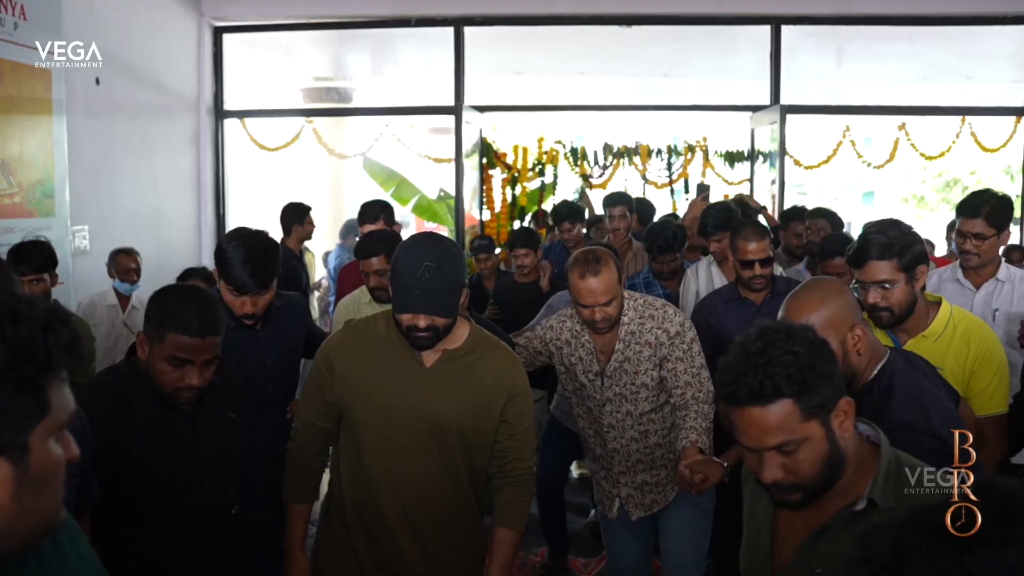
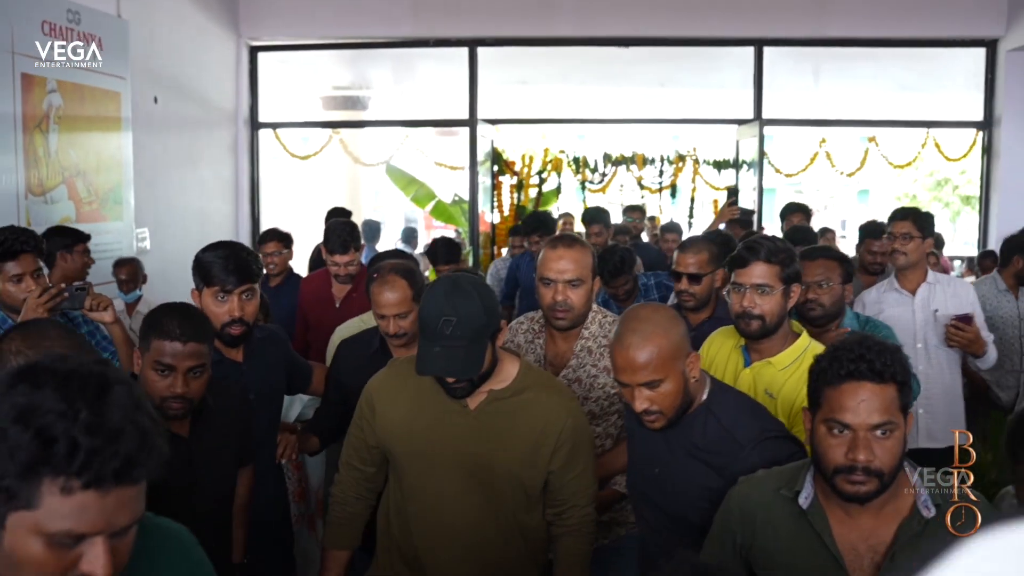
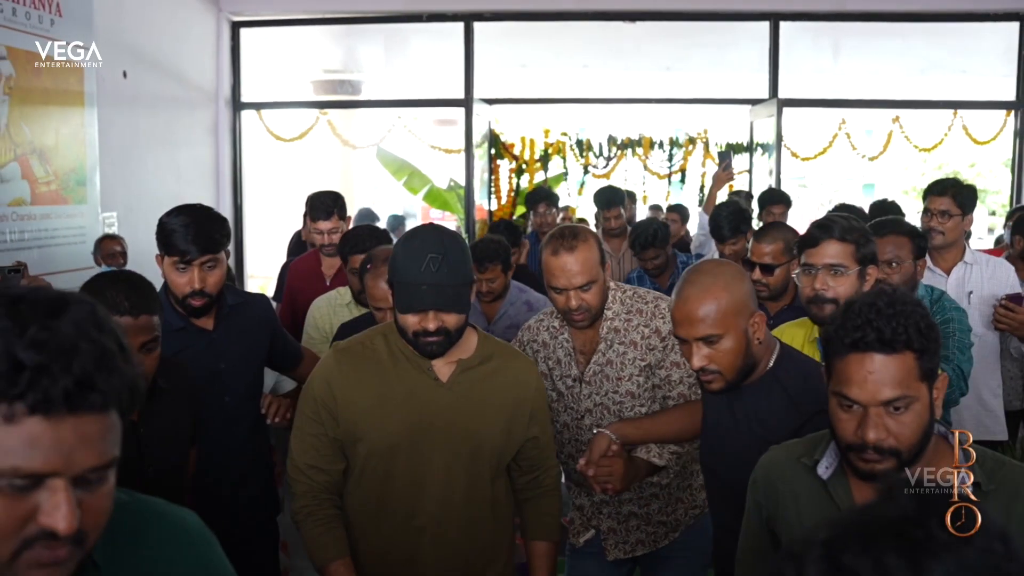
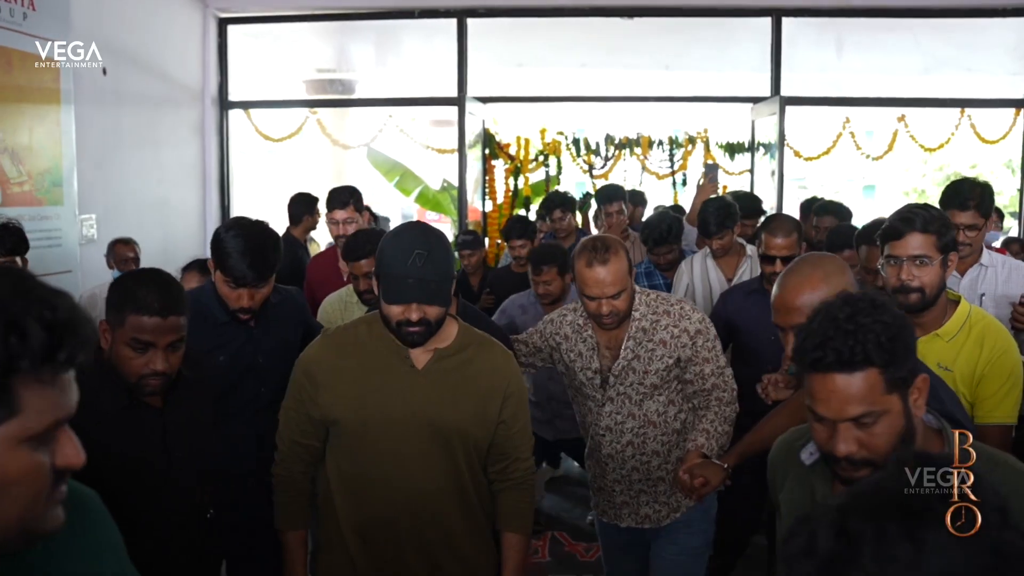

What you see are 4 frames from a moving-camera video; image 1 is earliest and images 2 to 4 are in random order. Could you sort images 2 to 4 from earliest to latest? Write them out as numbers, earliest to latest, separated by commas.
4, 3, 2
